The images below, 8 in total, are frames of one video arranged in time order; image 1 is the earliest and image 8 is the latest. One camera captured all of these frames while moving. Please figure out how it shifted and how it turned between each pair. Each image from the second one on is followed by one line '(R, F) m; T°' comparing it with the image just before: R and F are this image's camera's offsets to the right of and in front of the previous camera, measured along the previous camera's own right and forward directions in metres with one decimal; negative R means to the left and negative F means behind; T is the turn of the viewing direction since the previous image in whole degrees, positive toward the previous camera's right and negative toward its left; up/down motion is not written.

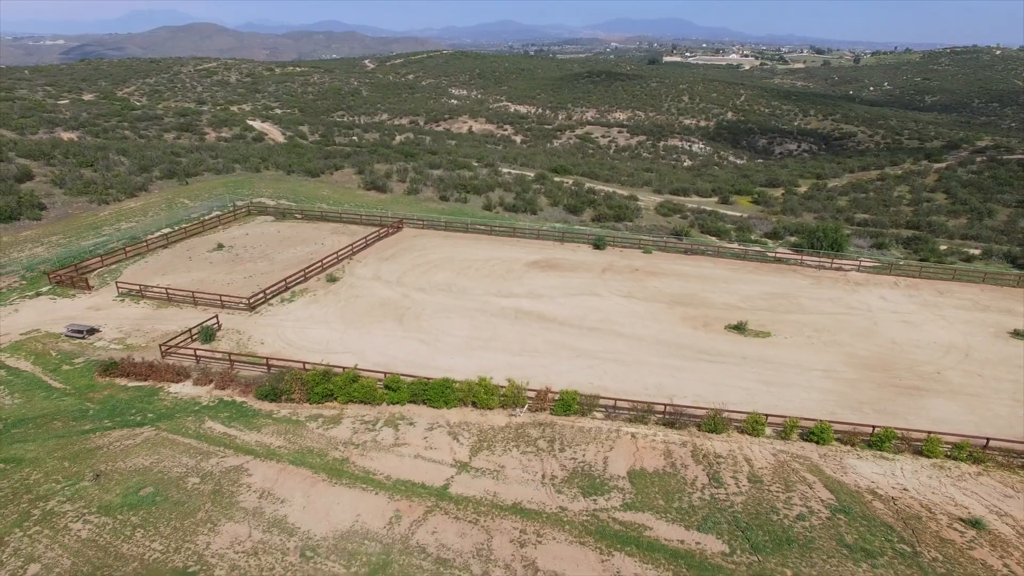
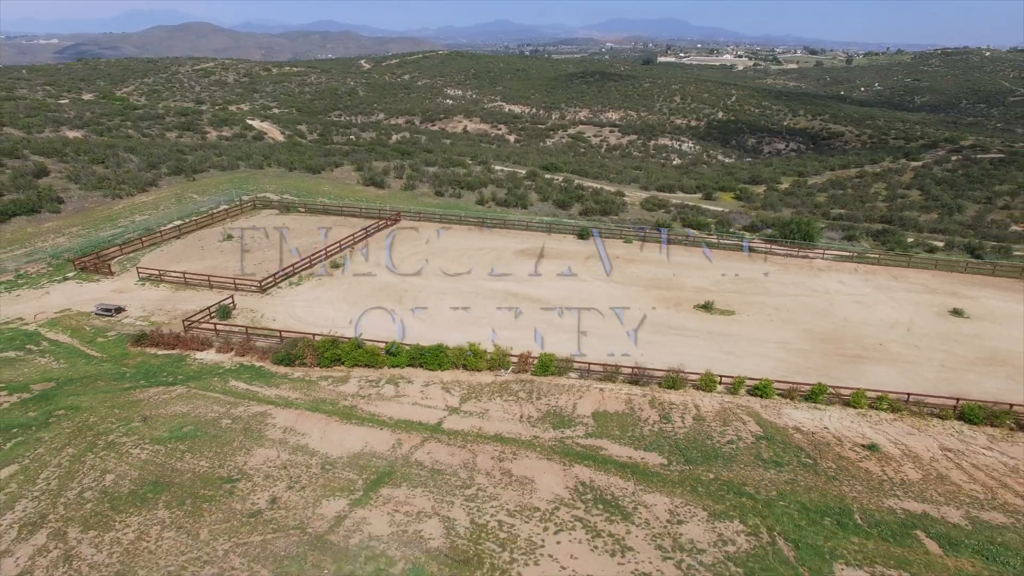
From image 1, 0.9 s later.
(+0.2, -1.6) m; 0°
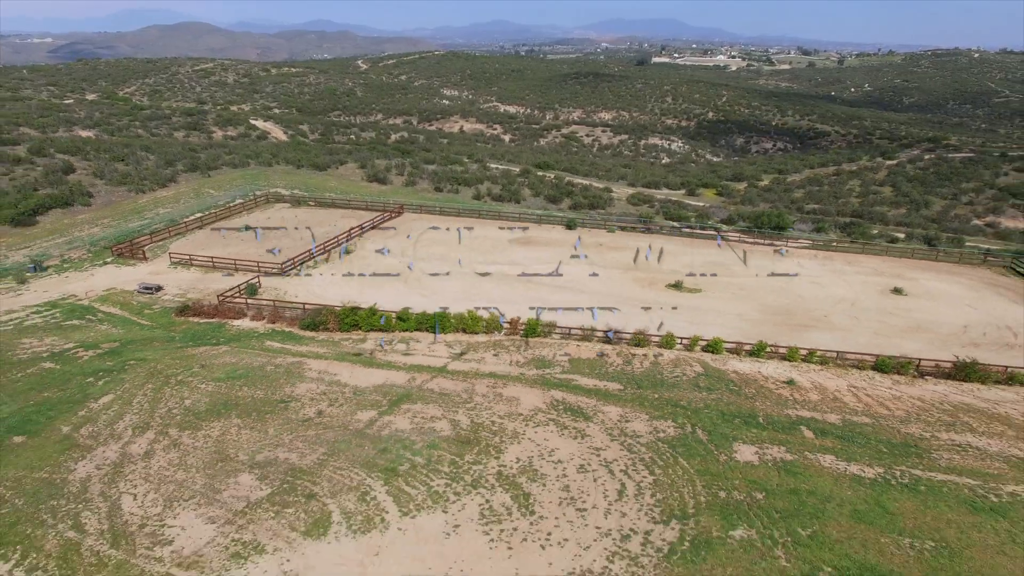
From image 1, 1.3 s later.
(+0.1, -2.3) m; 0°
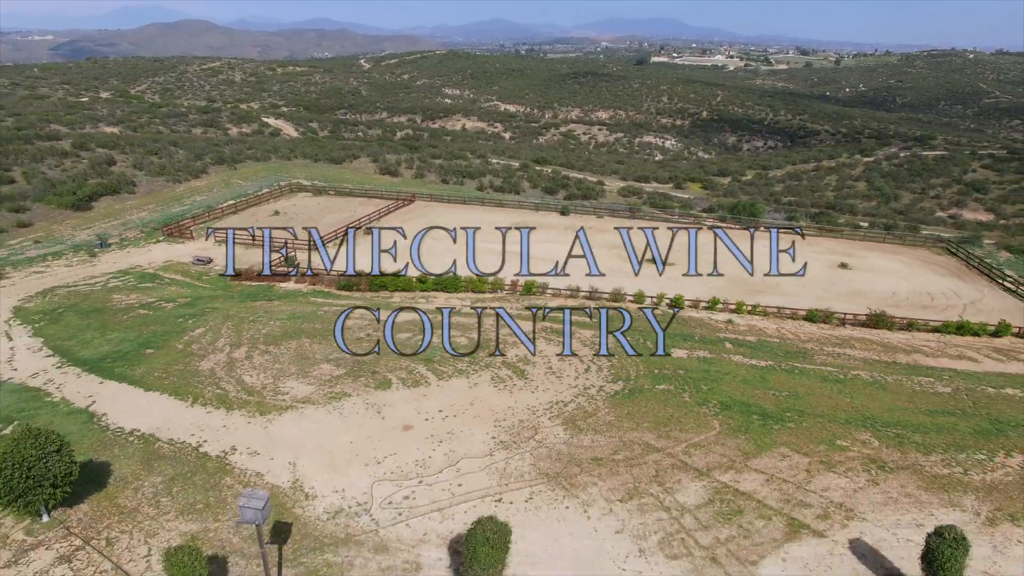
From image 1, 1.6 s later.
(0.0, -3.2) m; 0°
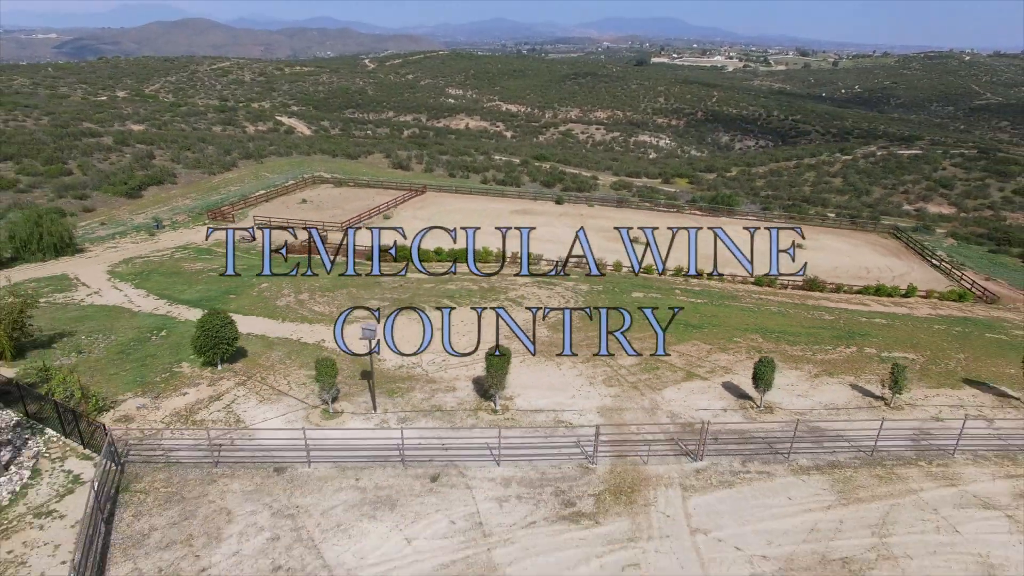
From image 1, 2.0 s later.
(0.0, -3.6) m; 0°
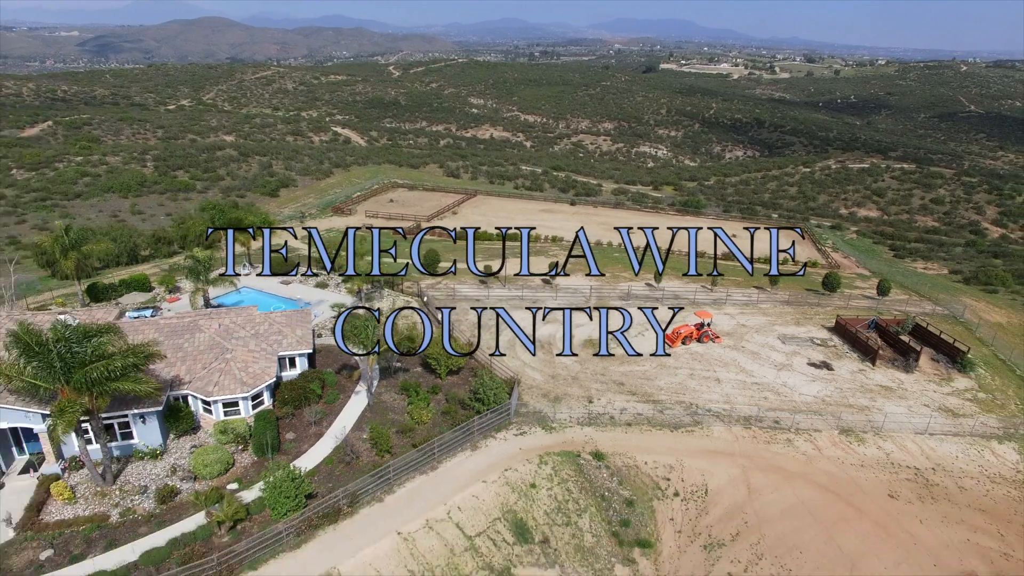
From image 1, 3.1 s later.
(-1.3, -12.8) m; -1°
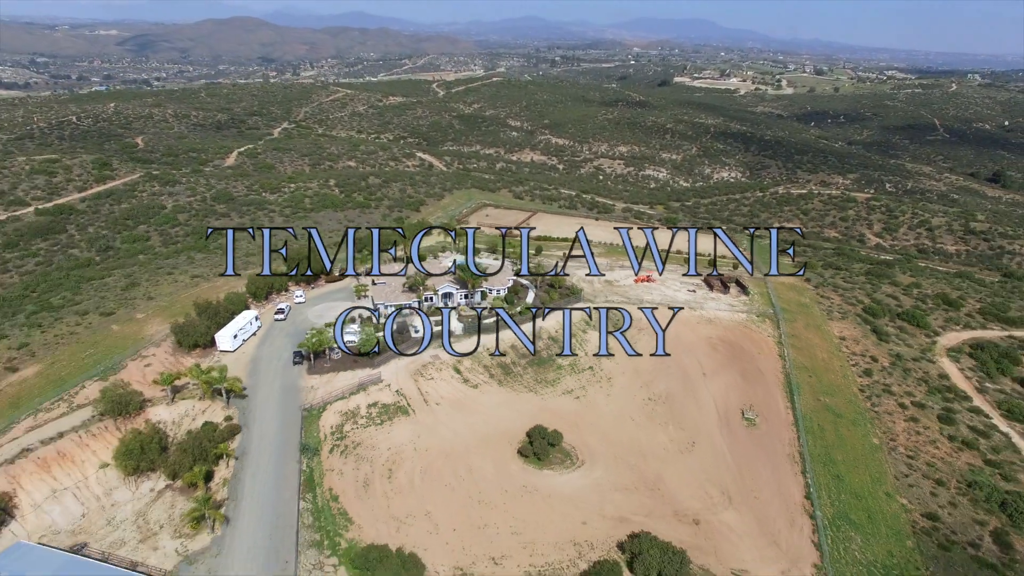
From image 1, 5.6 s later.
(-3.6, -28.1) m; -1°
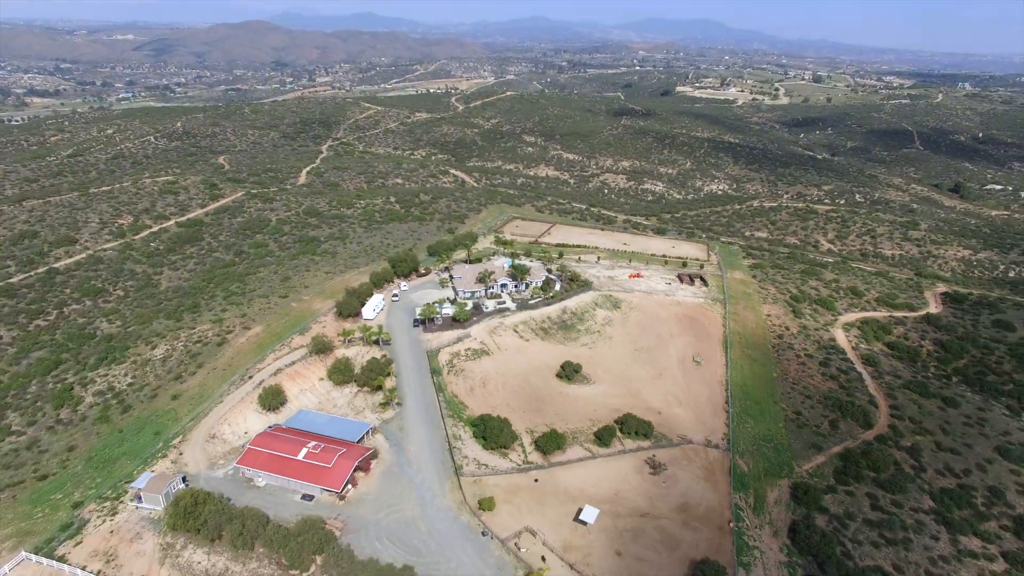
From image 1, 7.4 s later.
(-2.5, -18.9) m; 0°
